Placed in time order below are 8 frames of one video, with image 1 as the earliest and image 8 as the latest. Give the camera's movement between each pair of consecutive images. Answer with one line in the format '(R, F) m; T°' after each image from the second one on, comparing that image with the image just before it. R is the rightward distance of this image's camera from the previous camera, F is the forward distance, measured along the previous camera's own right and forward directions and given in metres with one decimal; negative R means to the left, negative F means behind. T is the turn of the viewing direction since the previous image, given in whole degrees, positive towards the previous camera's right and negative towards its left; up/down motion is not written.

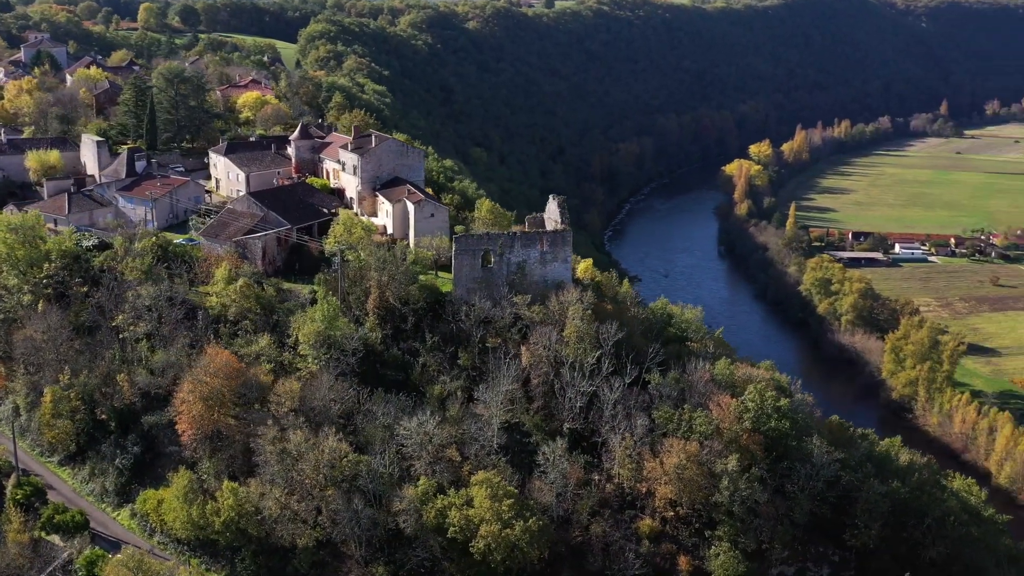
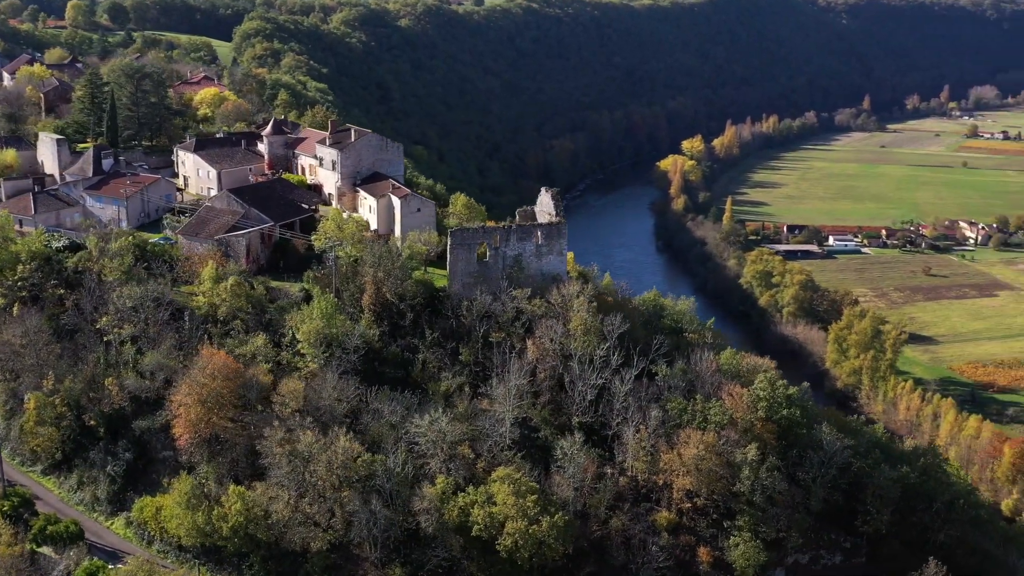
(-2.0, +0.5) m; +4°
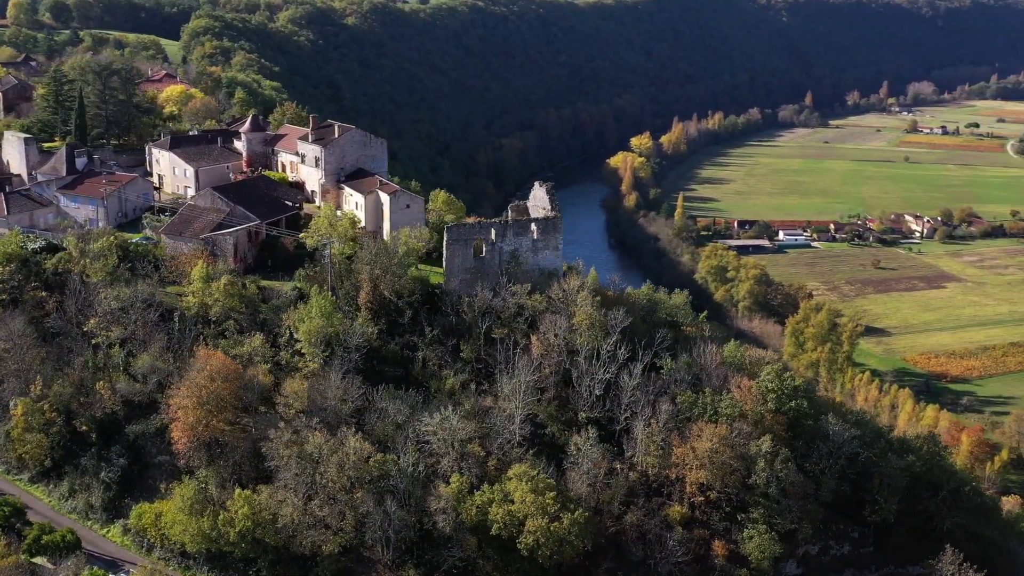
(-1.5, +0.4) m; +3°
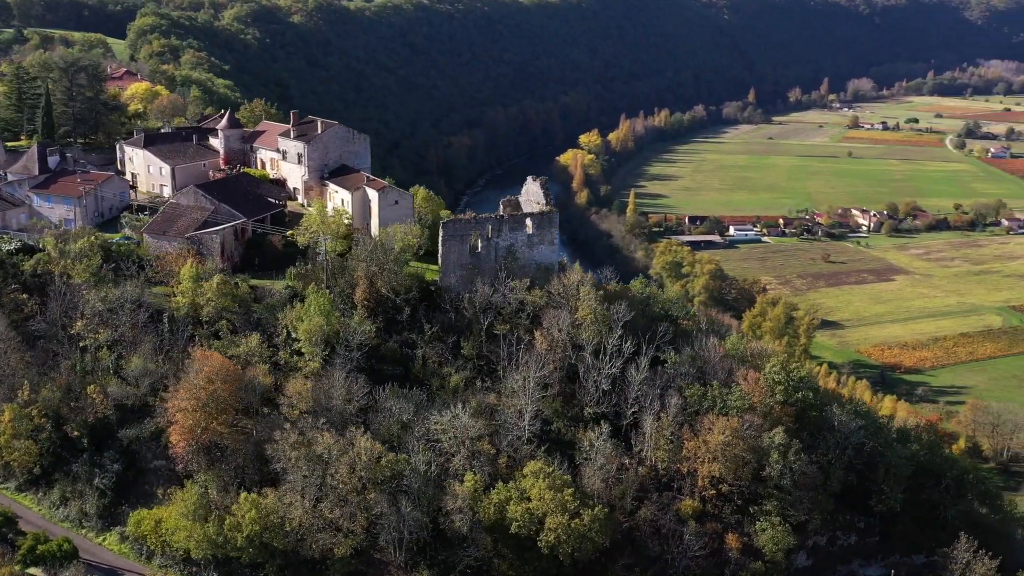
(-1.5, +0.4) m; +3°
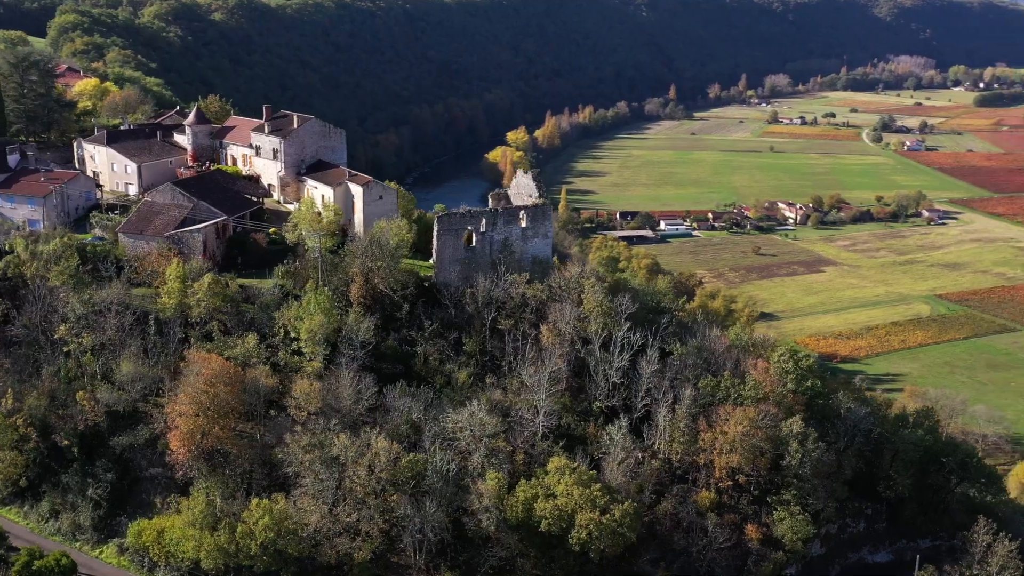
(-2.1, +0.6) m; +4°
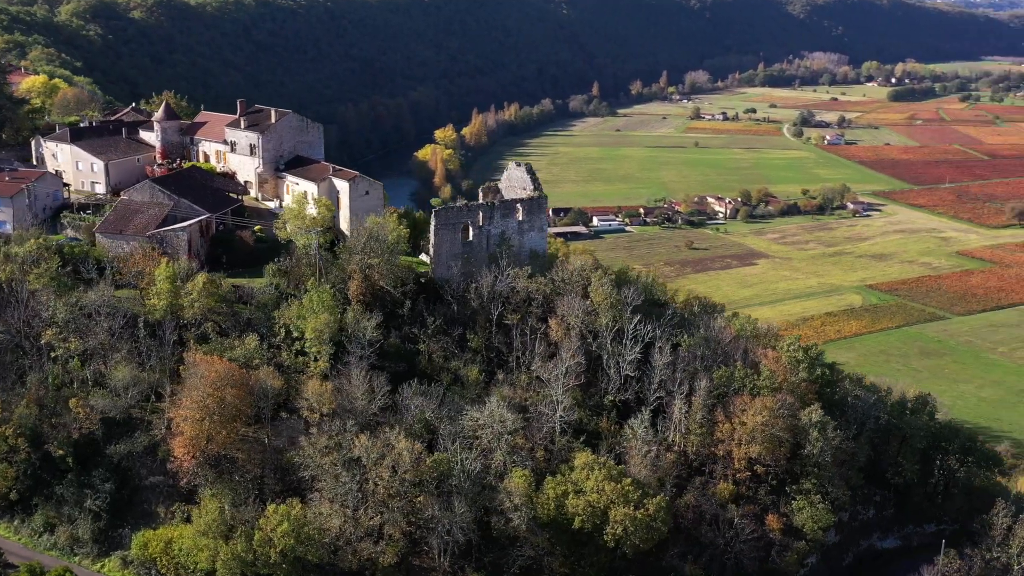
(-2.1, +0.6) m; +4°
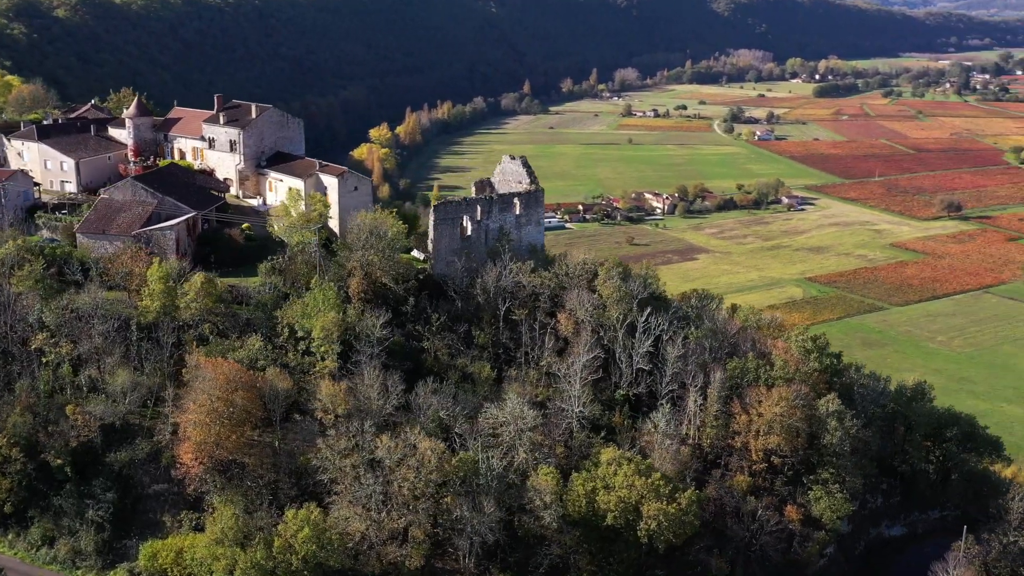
(-1.9, +0.5) m; +4°
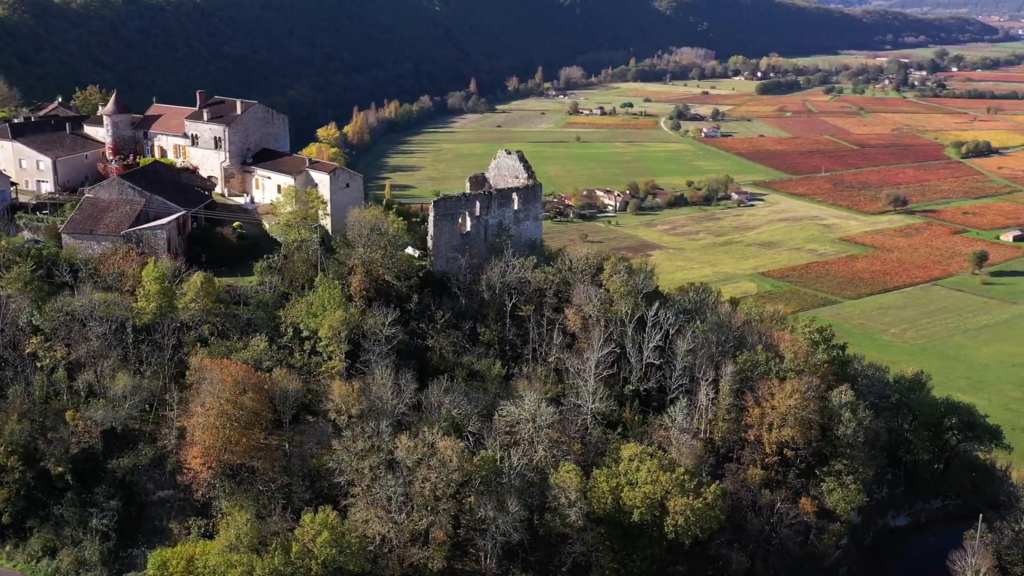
(-1.5, +0.4) m; +3°
